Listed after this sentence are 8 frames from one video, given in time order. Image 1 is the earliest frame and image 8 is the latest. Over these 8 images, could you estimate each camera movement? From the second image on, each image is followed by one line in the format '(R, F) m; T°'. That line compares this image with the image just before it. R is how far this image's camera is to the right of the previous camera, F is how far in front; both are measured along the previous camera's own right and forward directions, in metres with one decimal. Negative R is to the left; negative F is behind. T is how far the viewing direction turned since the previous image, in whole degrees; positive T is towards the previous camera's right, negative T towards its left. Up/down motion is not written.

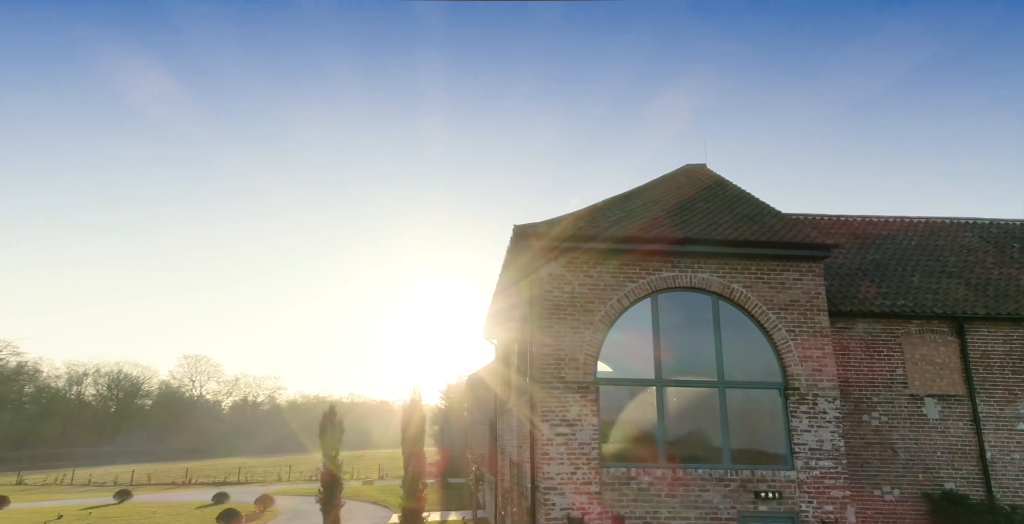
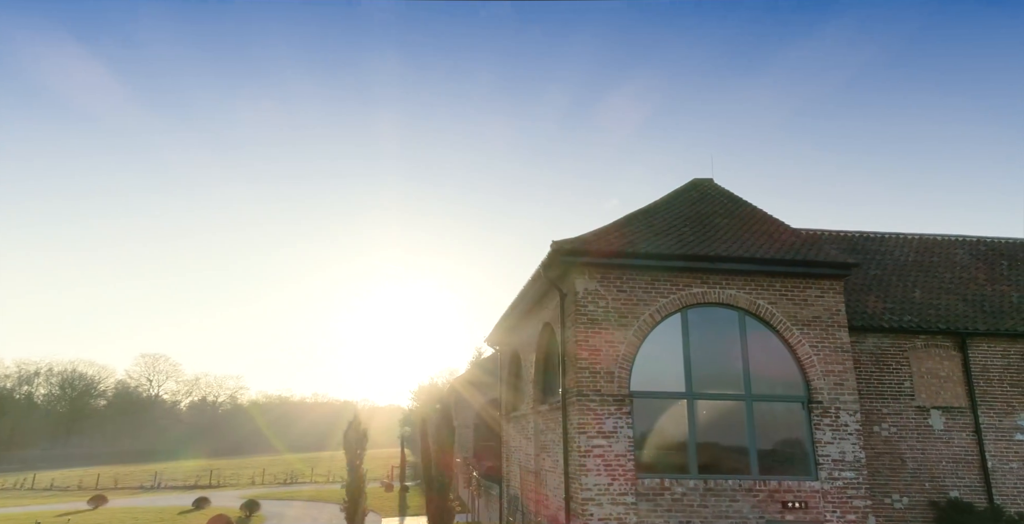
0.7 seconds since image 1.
(-1.1, -0.2) m; +3°
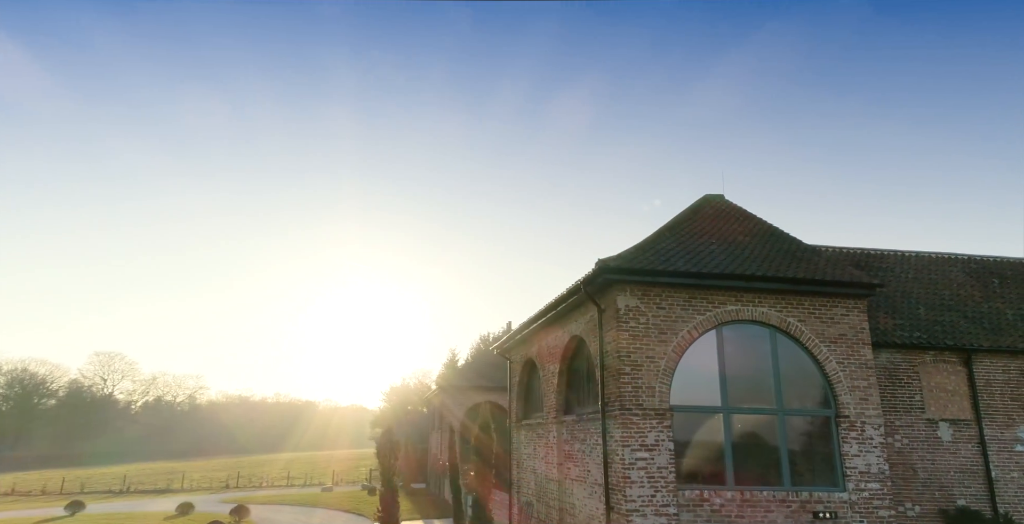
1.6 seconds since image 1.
(-1.3, -0.2) m; +3°
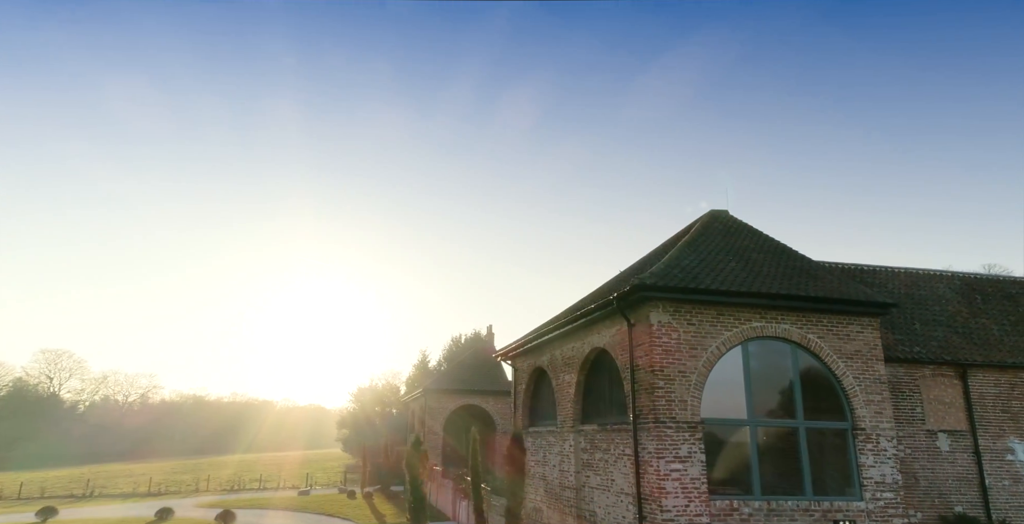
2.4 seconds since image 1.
(-1.3, -0.2) m; +3°
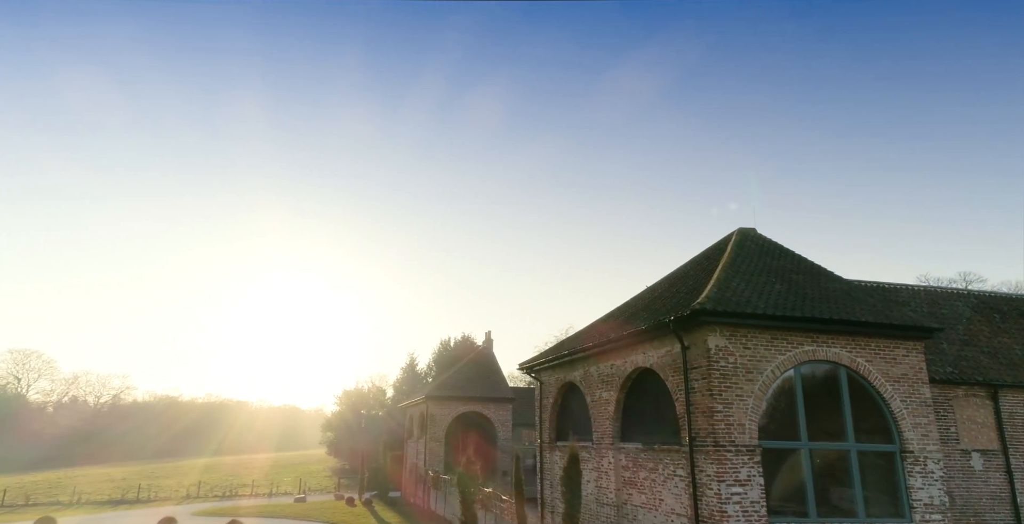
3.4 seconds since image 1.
(-1.4, 0.0) m; +2°
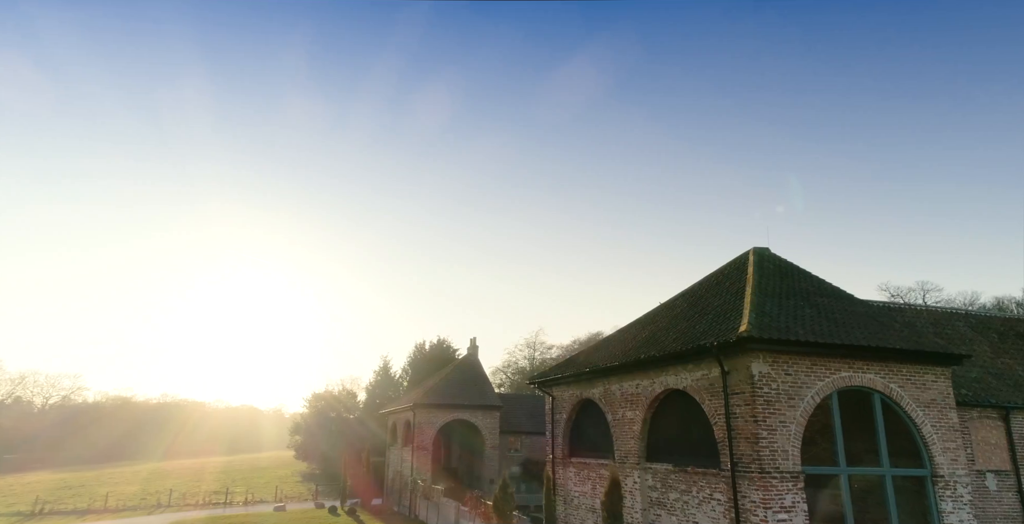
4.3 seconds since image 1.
(-1.4, +0.1) m; +3°
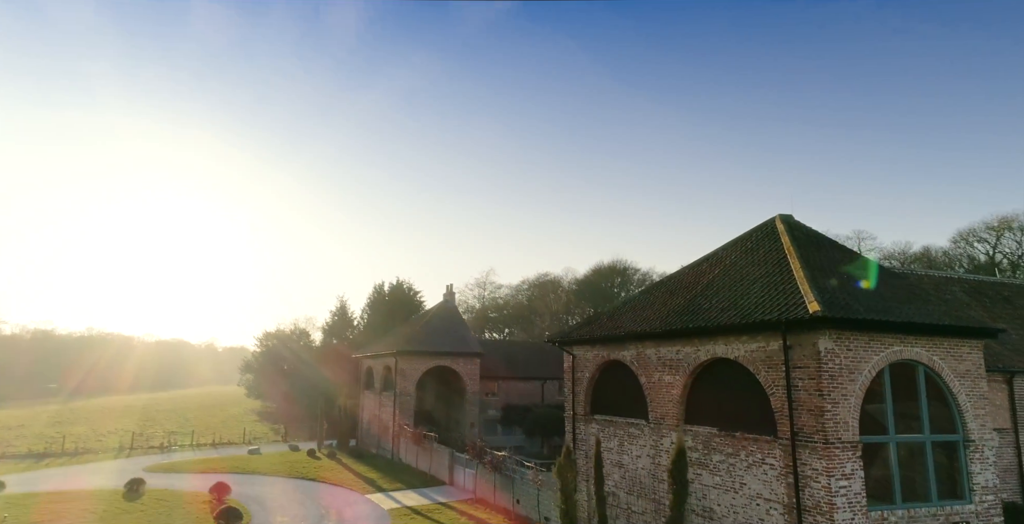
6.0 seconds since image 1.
(-2.4, +0.3) m; +5°
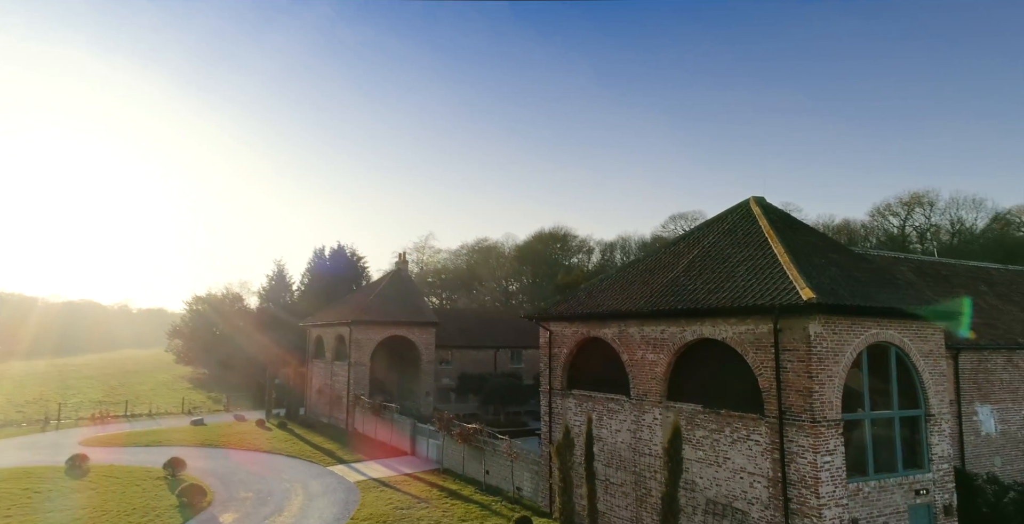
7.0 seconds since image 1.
(-1.4, +0.1) m; +6°
